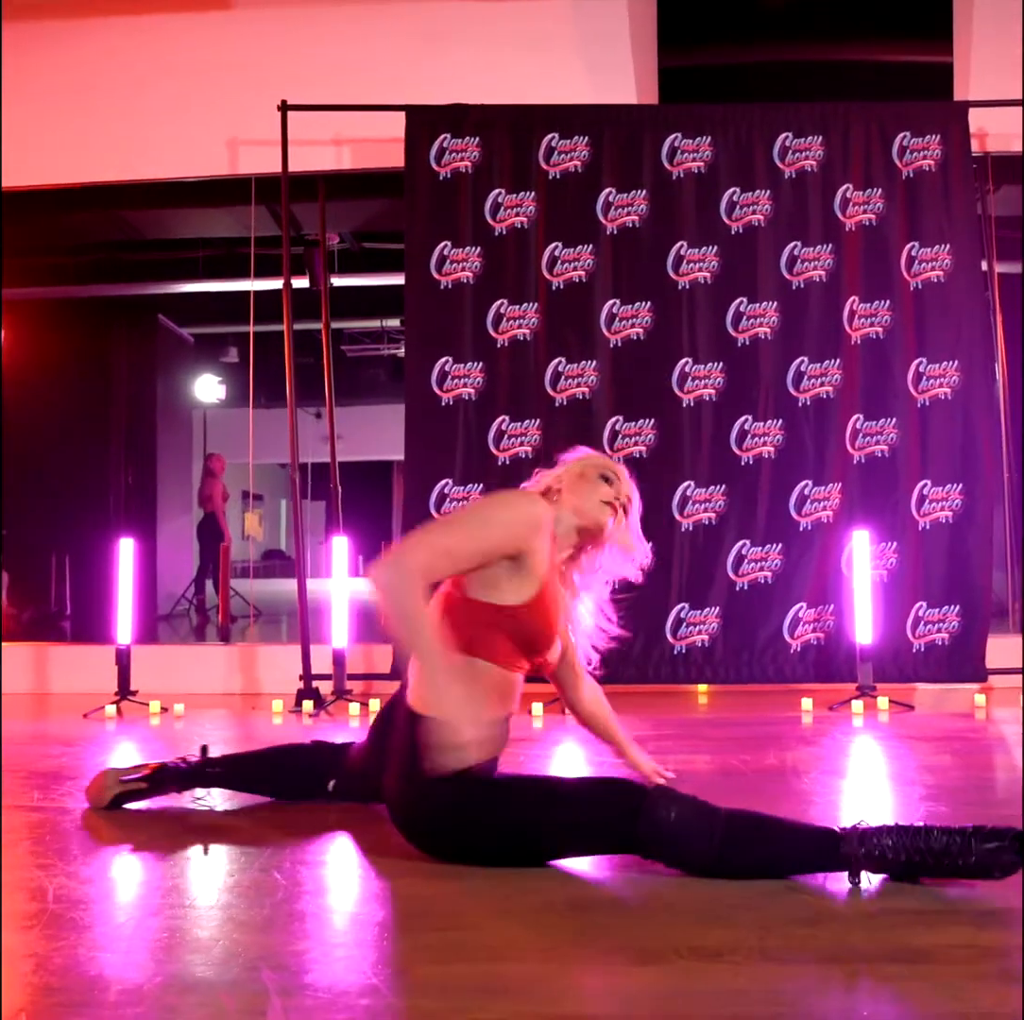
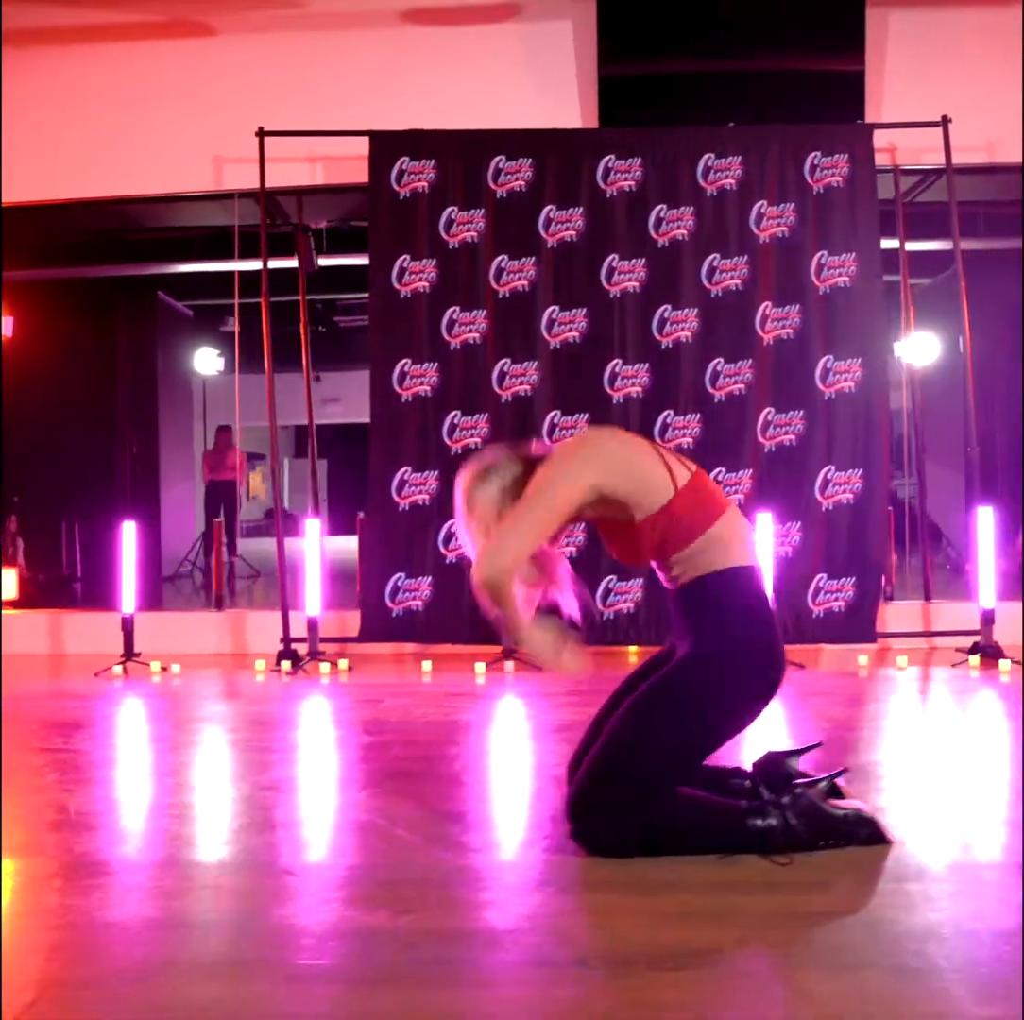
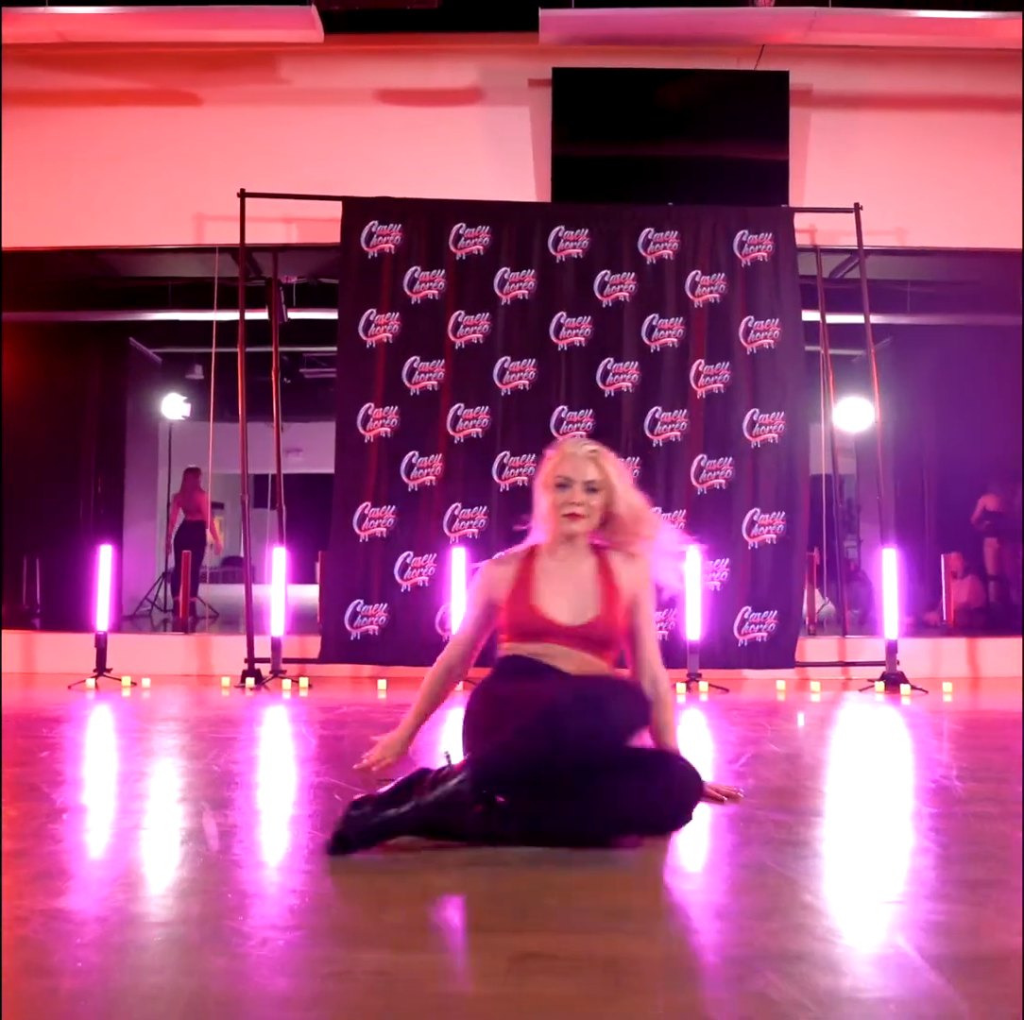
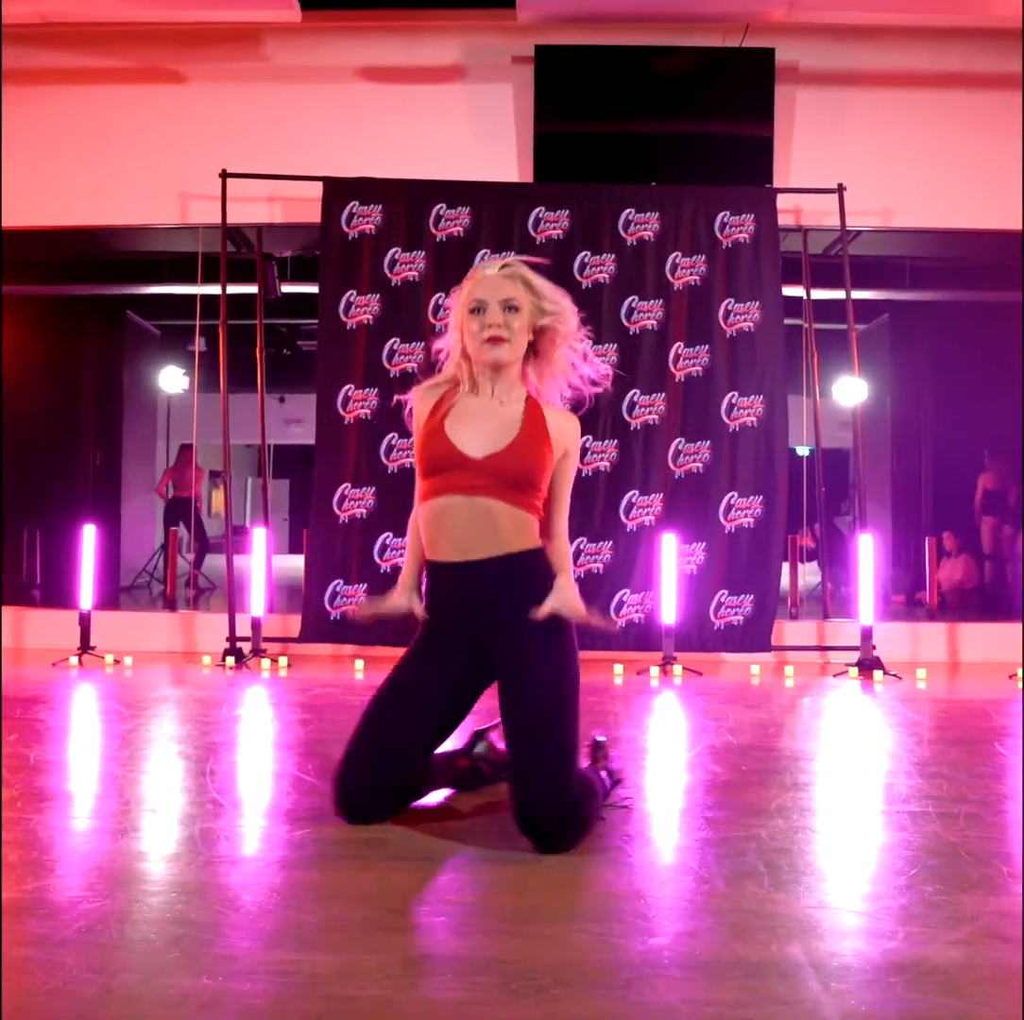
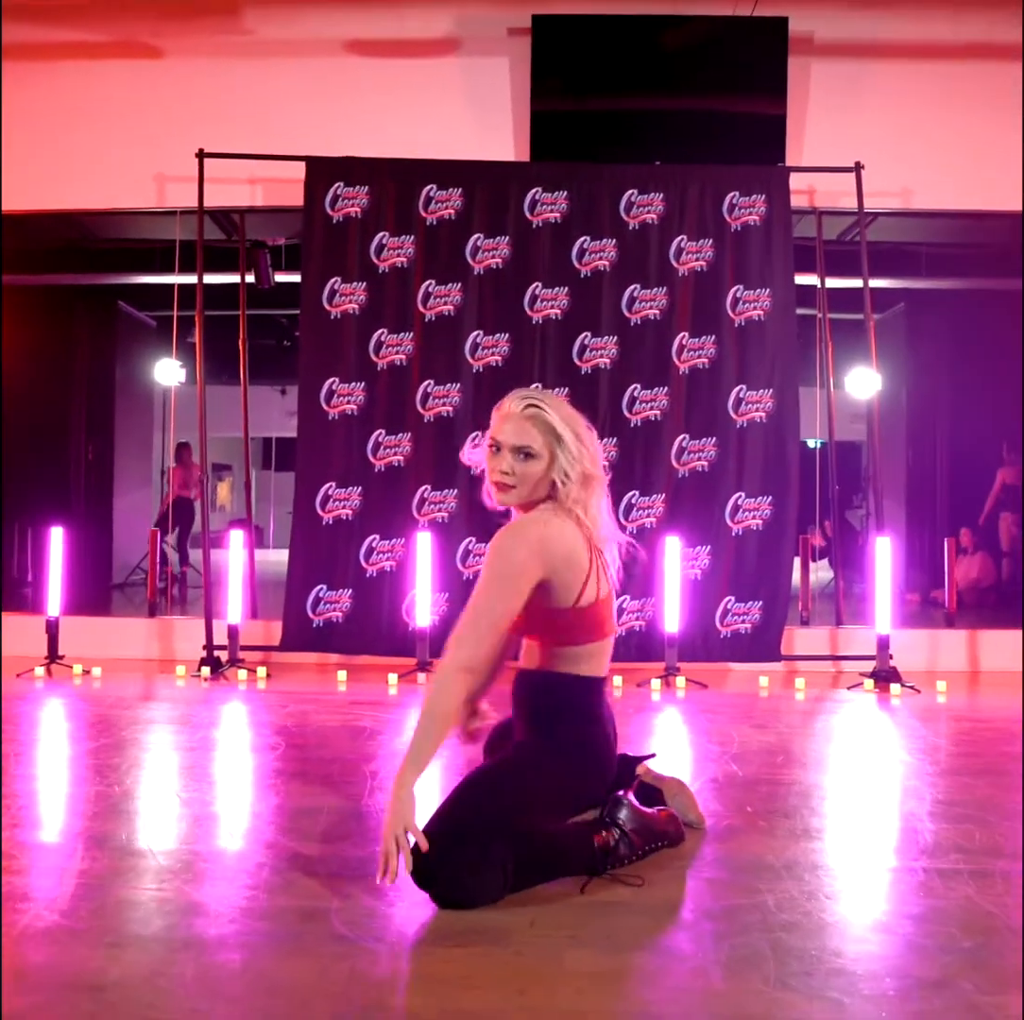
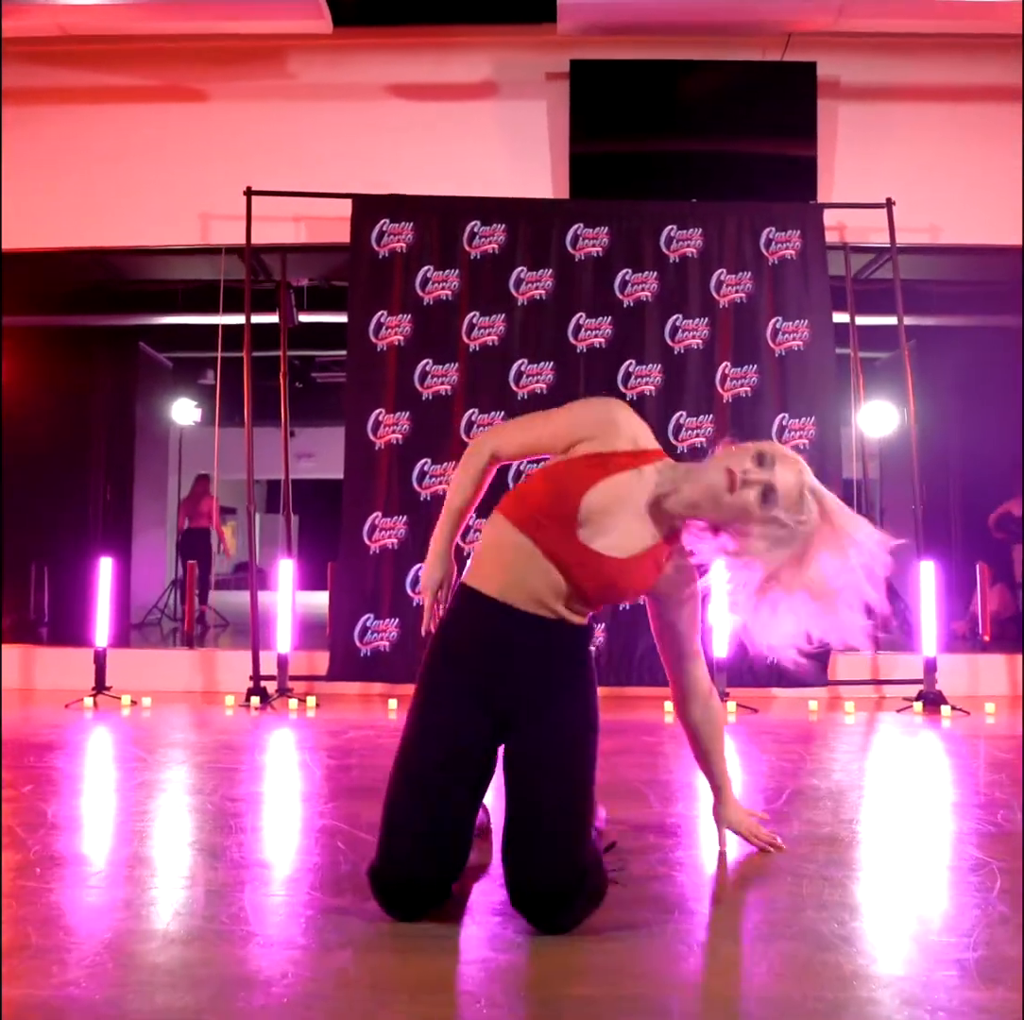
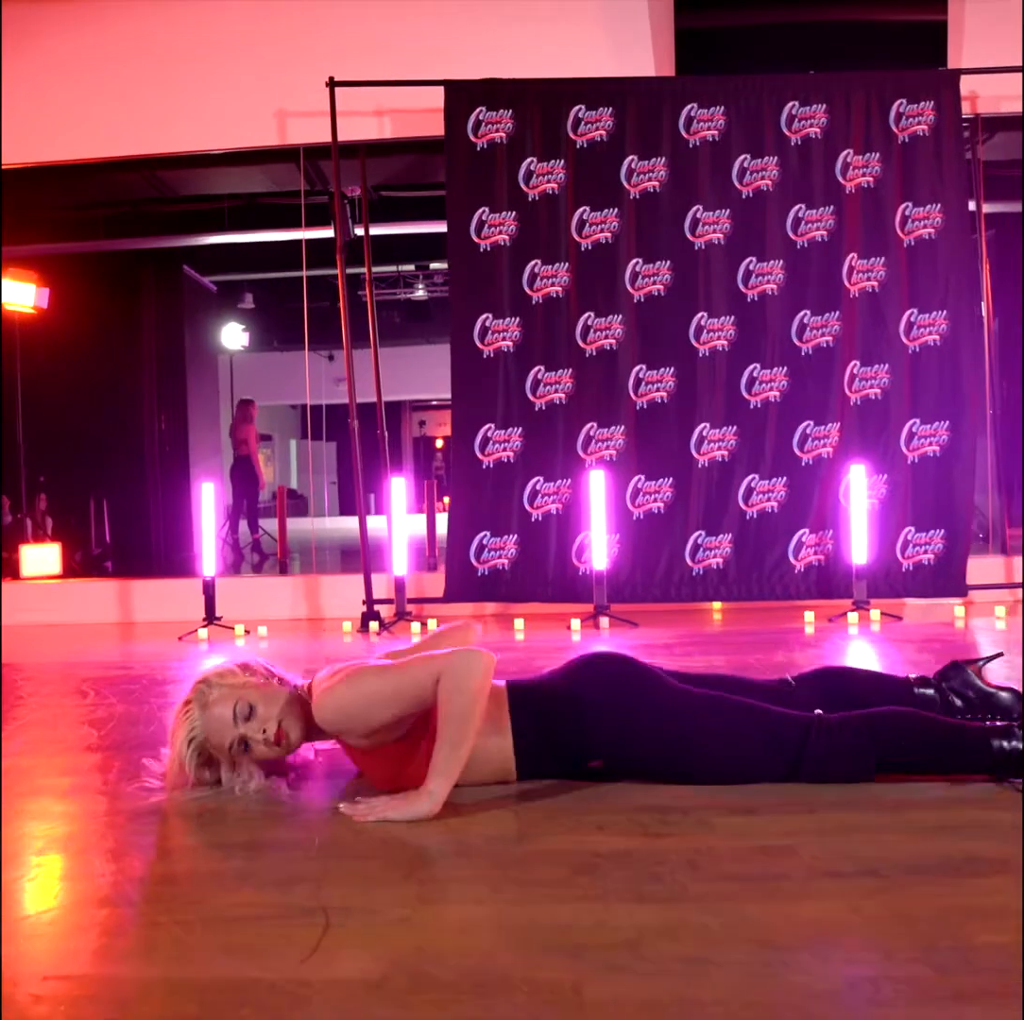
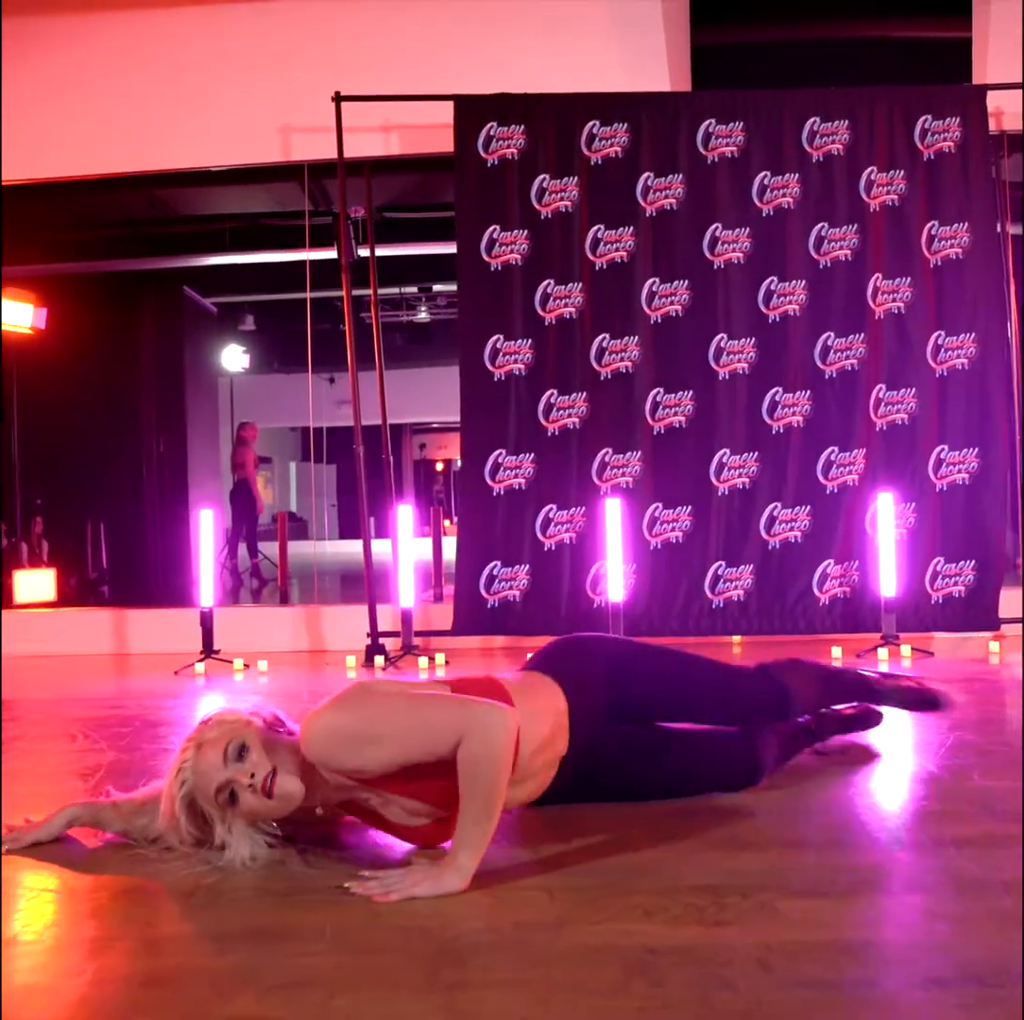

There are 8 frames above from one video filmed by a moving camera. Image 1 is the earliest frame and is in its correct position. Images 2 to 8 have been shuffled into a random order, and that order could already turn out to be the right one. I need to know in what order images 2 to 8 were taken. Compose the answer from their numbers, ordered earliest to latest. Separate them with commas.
8, 7, 2, 5, 4, 6, 3
